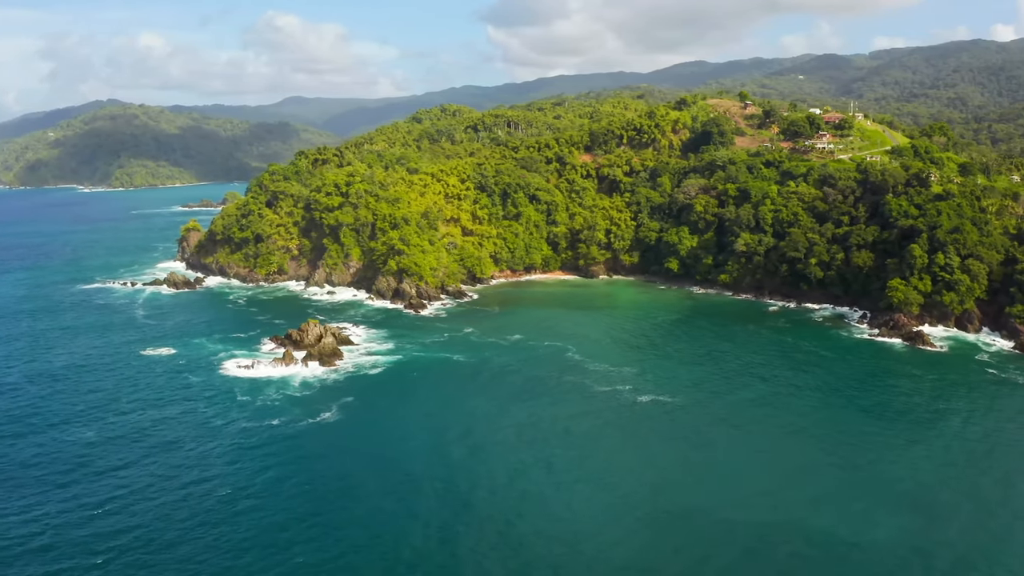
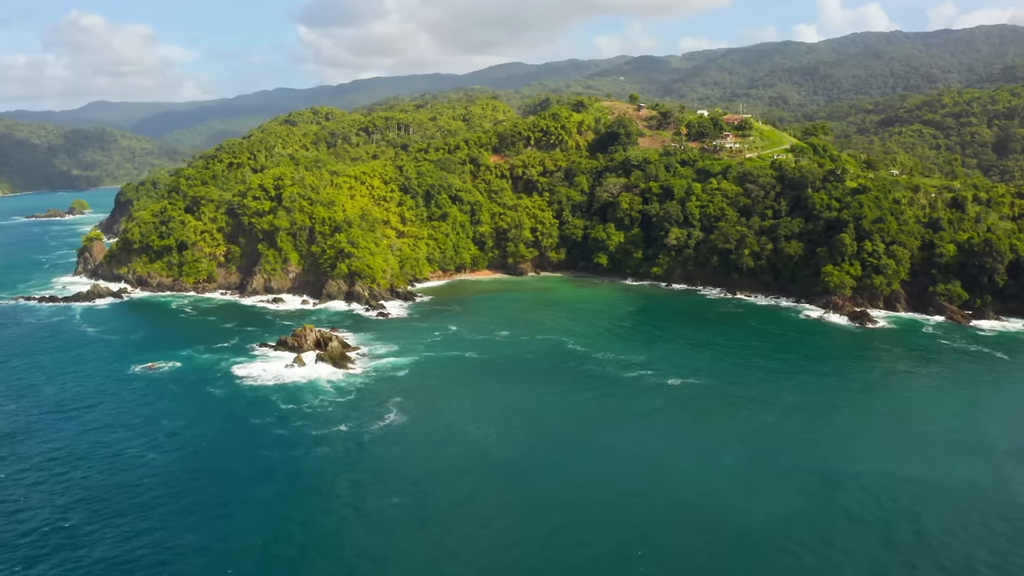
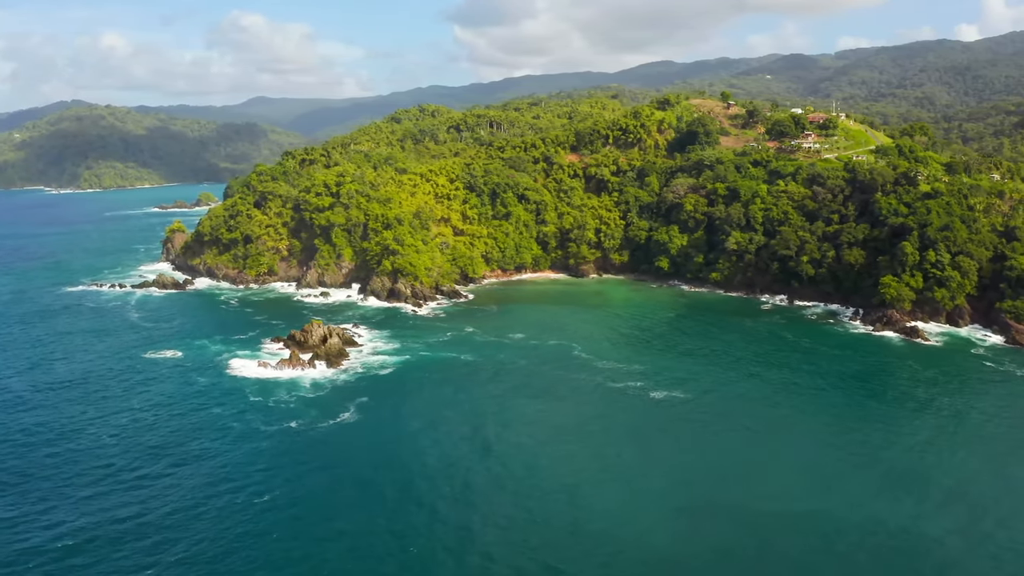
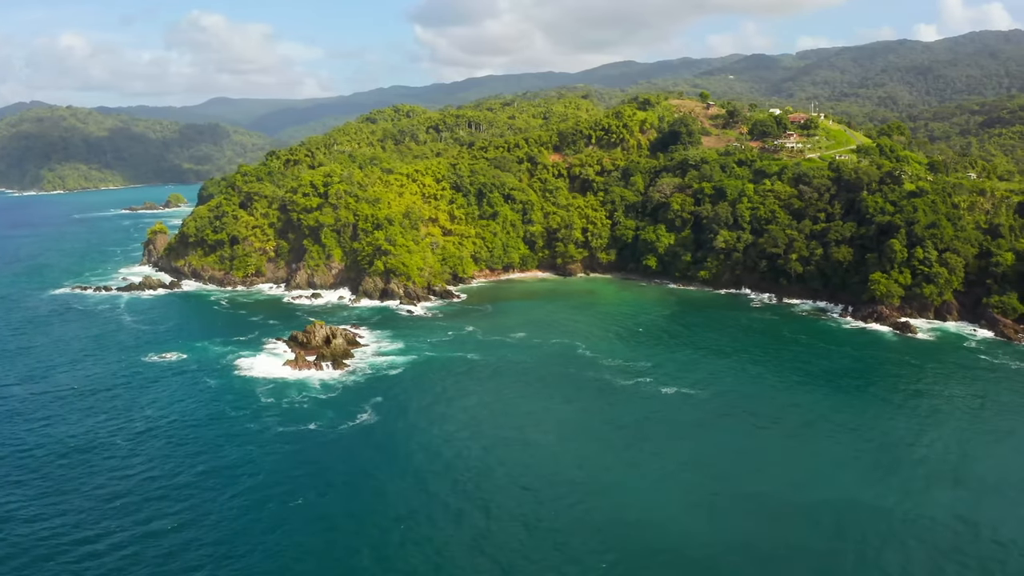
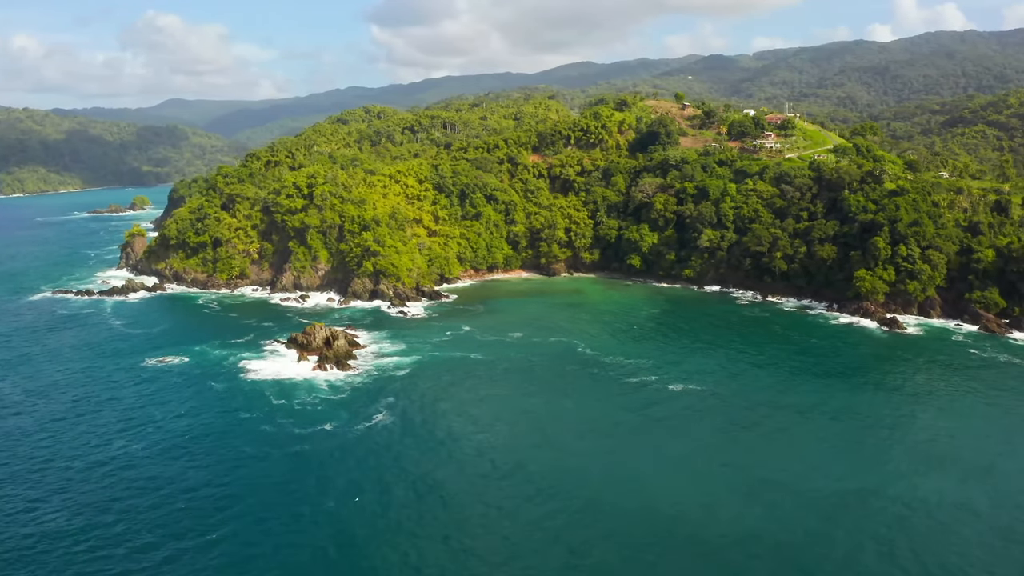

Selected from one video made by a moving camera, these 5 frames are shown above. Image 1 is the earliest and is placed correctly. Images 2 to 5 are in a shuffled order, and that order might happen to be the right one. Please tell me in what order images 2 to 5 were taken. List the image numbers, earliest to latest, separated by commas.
3, 4, 5, 2
